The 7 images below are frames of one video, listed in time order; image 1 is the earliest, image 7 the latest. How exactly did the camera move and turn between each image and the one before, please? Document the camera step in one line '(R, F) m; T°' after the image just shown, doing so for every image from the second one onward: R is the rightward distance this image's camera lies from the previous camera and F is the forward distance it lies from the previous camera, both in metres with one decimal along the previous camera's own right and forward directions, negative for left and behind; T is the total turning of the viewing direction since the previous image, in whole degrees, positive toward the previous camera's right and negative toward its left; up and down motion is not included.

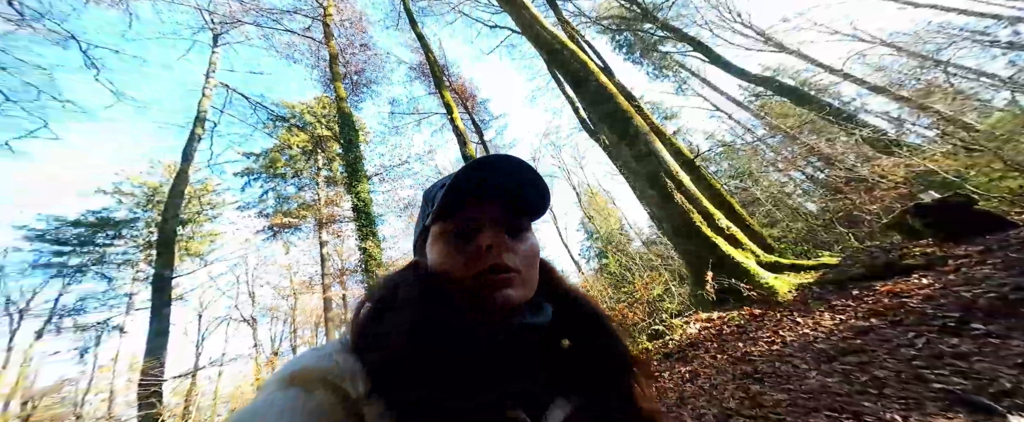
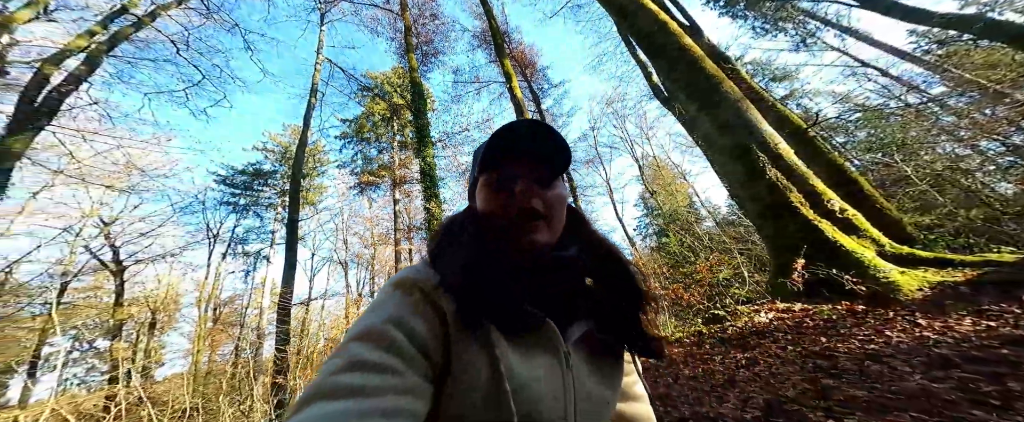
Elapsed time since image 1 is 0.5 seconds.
(+0.1, -0.2) m; -10°
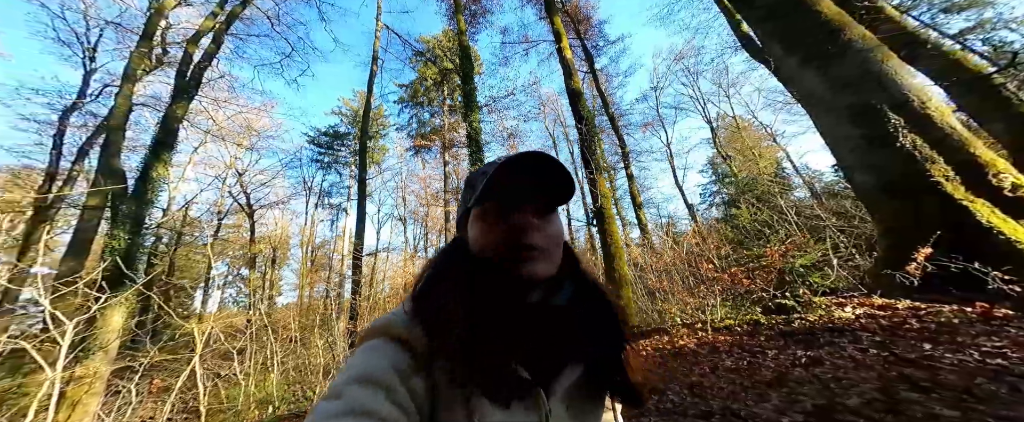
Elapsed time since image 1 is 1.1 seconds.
(+0.4, +0.2) m; -10°
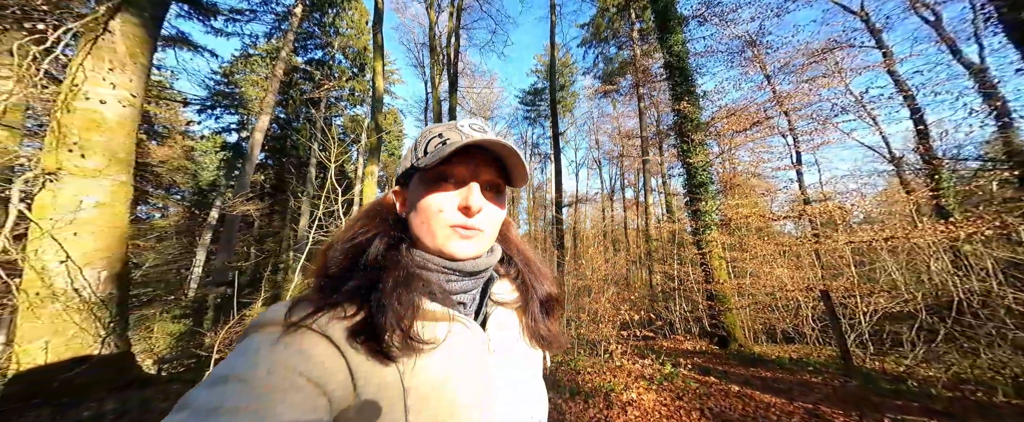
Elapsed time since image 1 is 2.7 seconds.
(-0.8, +1.3) m; -36°
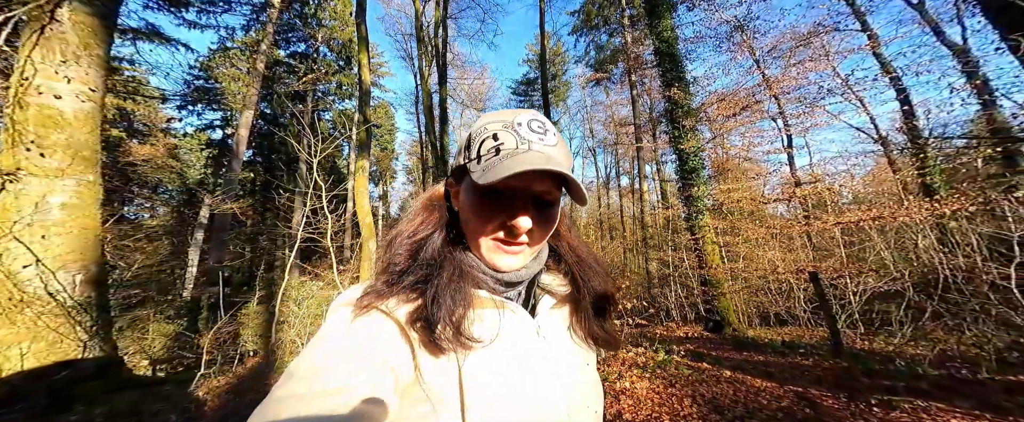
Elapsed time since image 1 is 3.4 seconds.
(+0.1, +0.1) m; +1°
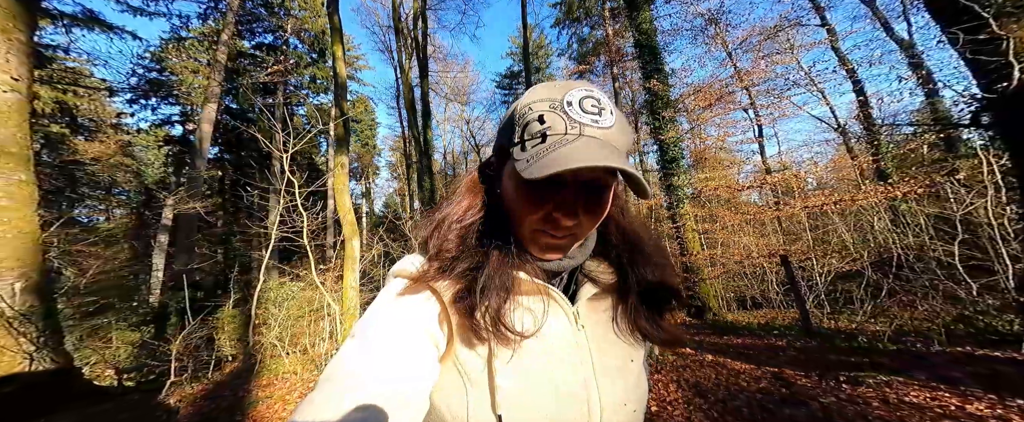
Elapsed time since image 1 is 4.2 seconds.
(+0.1, 0.0) m; +3°
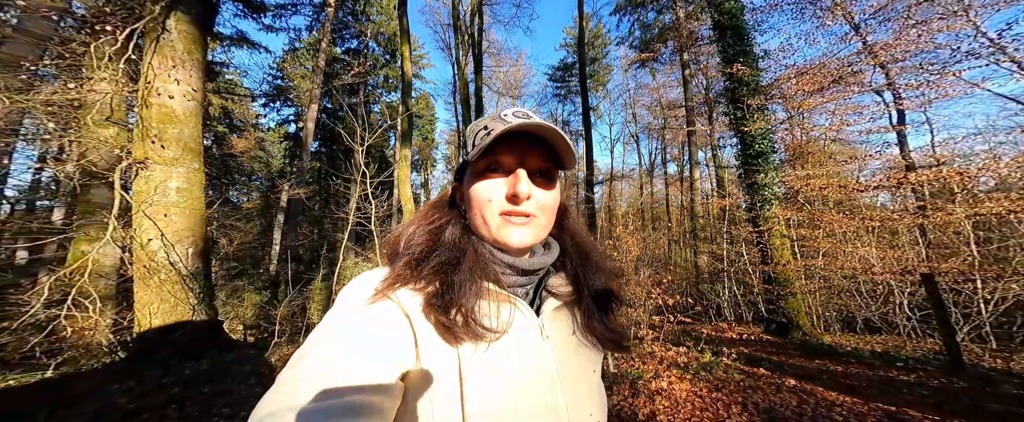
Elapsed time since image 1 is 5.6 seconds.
(-0.4, +0.2) m; -10°
